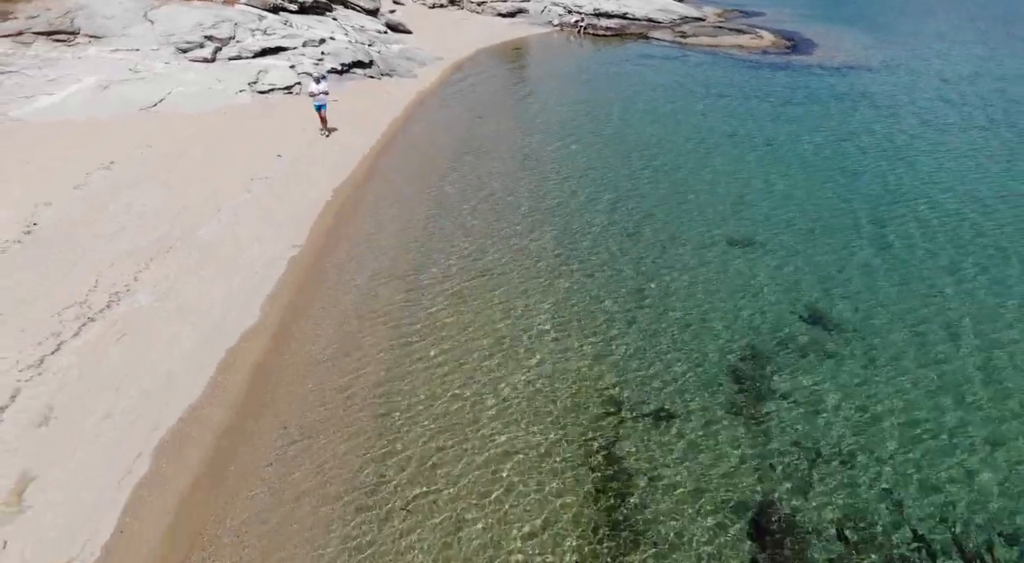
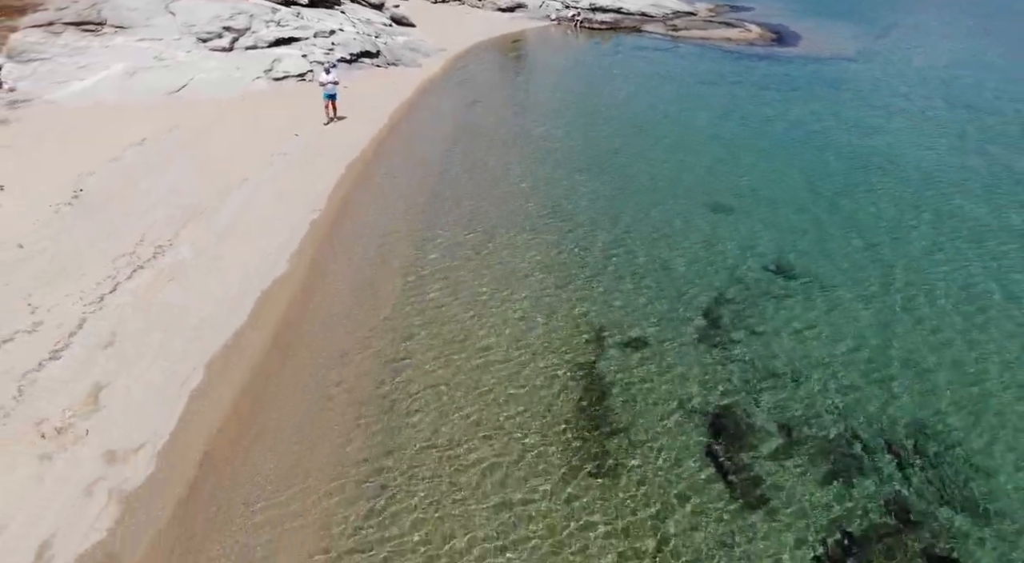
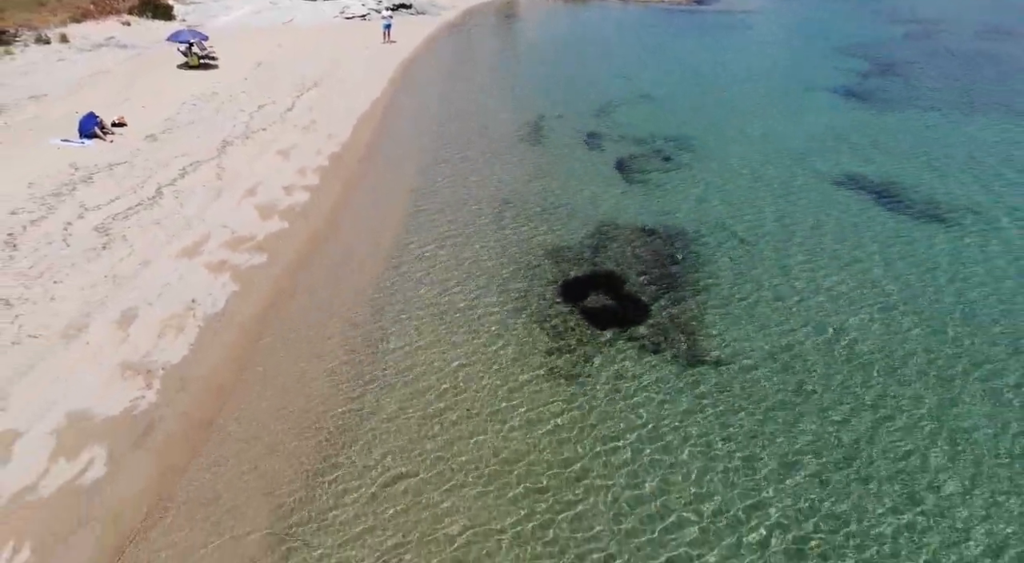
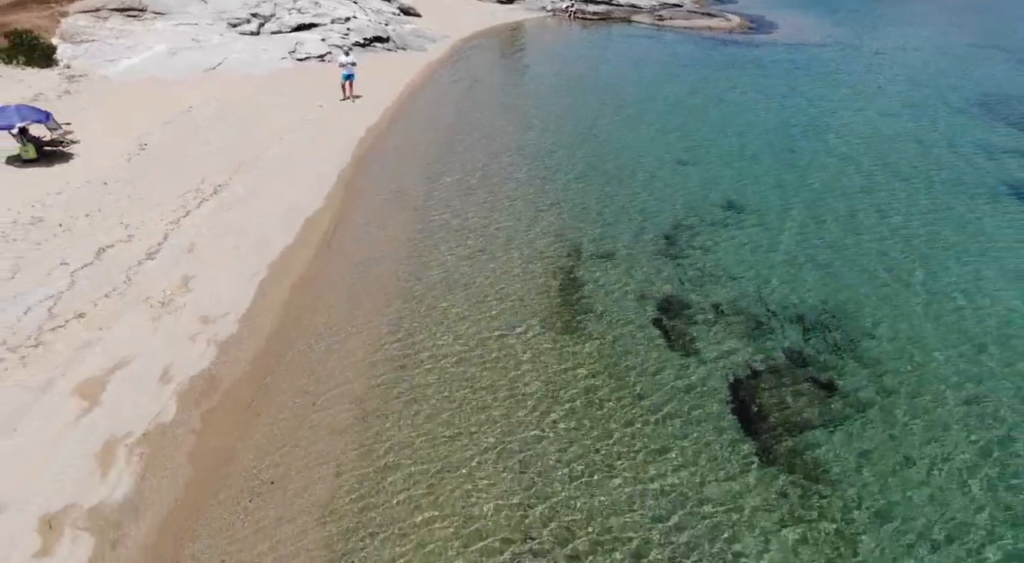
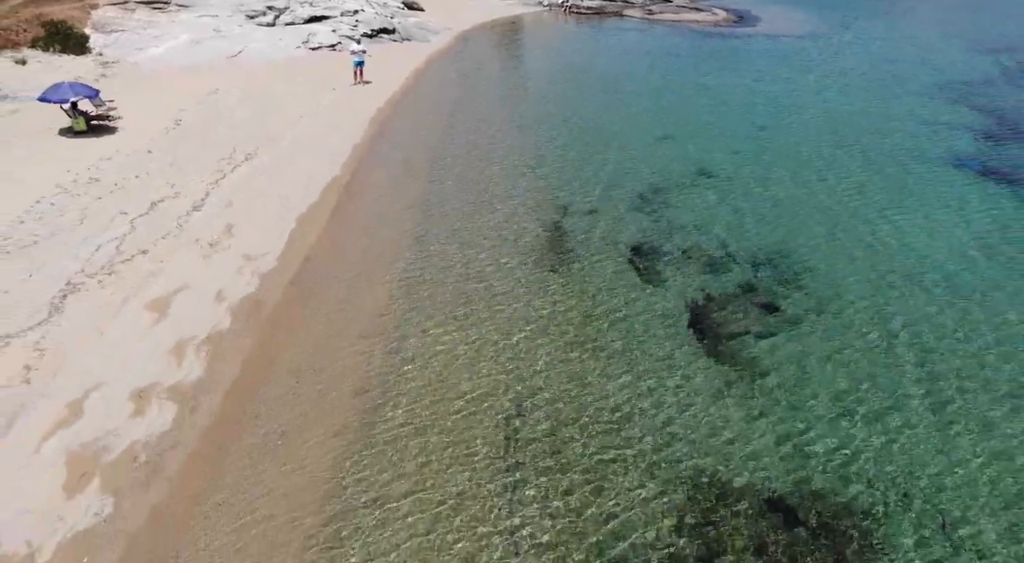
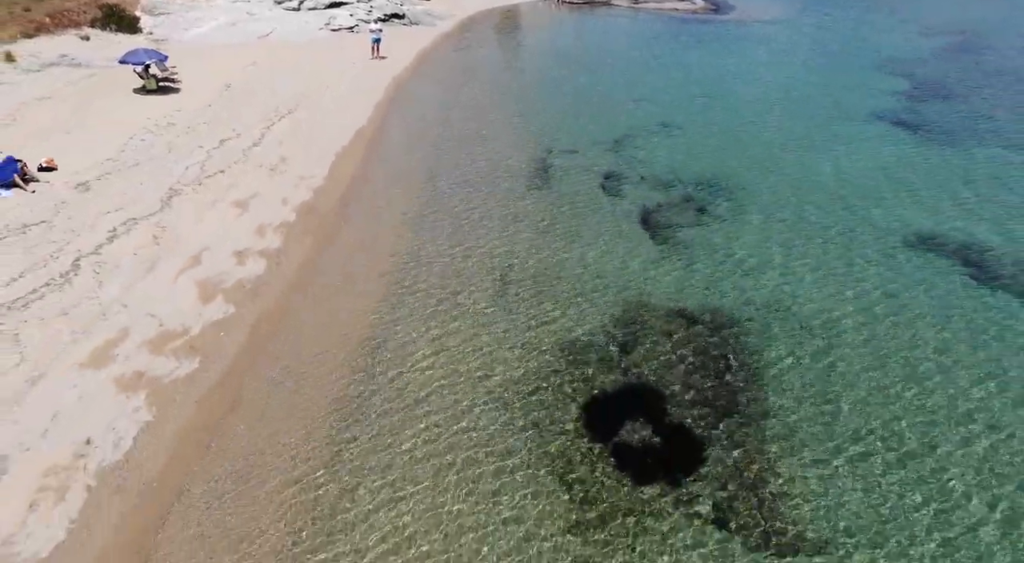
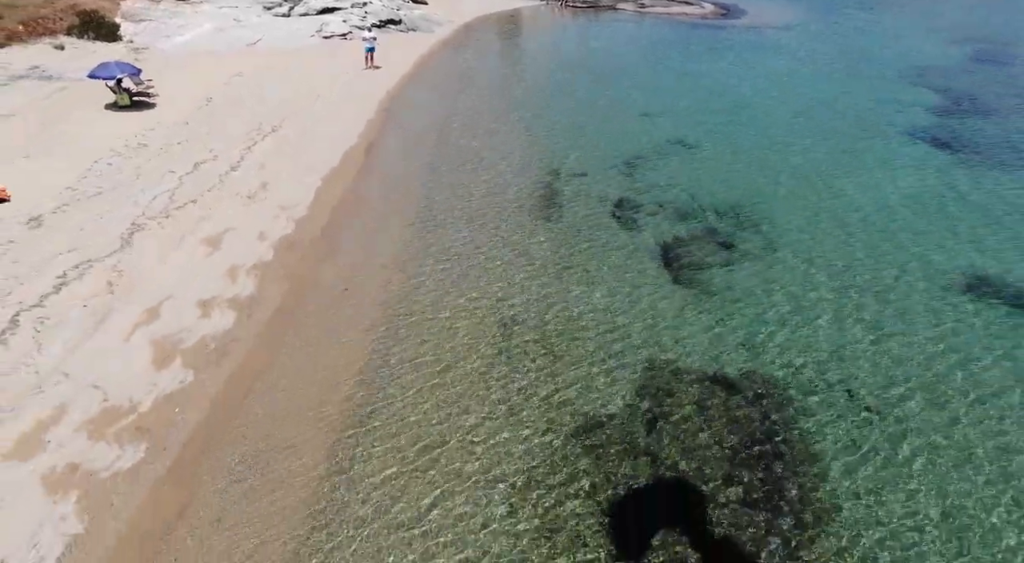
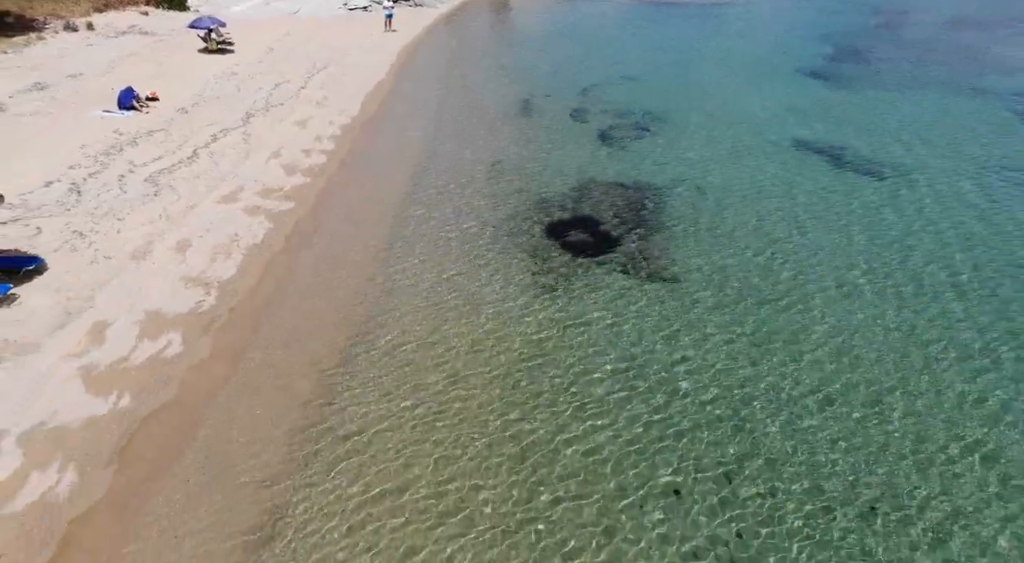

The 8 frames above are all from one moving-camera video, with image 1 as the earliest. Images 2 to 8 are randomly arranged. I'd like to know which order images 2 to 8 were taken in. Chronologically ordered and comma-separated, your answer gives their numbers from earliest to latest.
2, 4, 5, 7, 6, 3, 8
